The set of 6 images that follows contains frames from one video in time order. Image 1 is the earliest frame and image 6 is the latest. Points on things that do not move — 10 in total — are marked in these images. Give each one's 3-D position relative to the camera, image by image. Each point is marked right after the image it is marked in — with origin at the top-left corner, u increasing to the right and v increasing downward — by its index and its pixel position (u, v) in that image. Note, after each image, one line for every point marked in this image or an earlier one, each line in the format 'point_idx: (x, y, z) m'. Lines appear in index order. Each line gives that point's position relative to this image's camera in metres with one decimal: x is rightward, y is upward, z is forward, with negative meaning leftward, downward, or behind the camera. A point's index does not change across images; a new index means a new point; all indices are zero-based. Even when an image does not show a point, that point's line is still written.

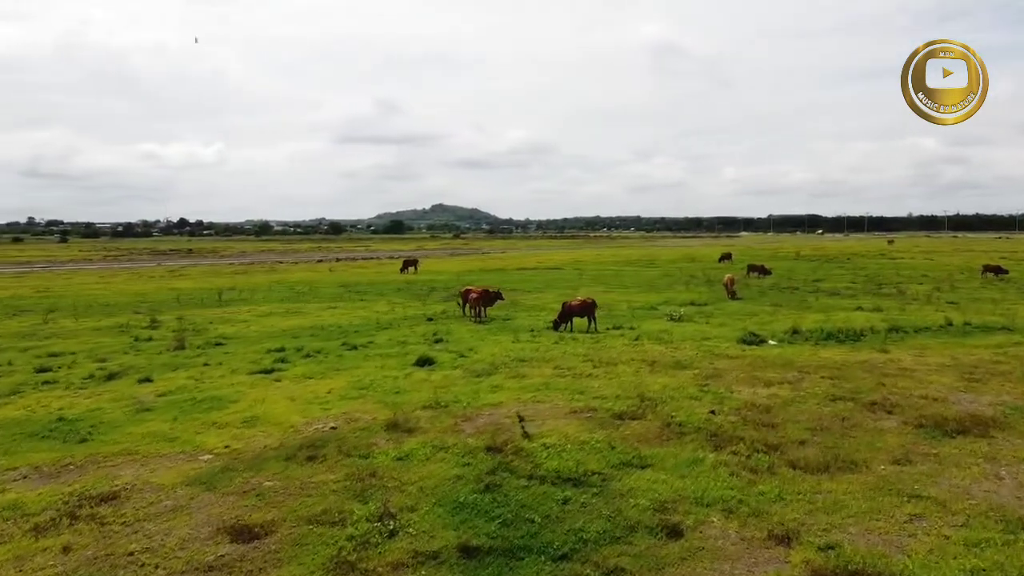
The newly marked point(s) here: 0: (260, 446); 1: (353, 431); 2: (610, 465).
0: (-3.4, -2.1, +10.8) m
1: (-2.3, -2.0, +11.5) m
2: (+1.2, -2.1, +9.6) m
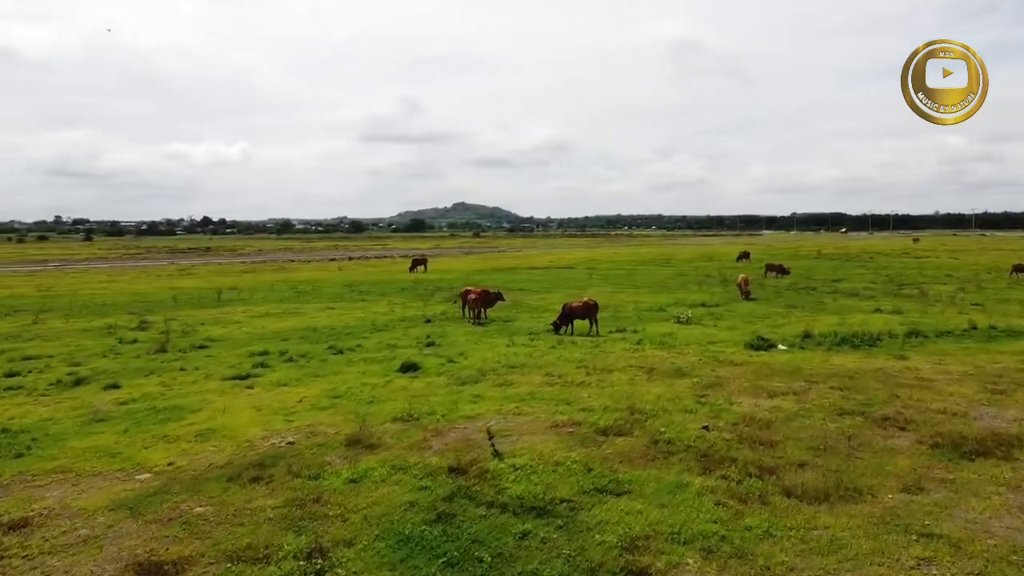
0: (-3.8, -2.2, +9.9) m
1: (-2.6, -2.1, +10.5) m
2: (+0.8, -2.2, +8.6) m
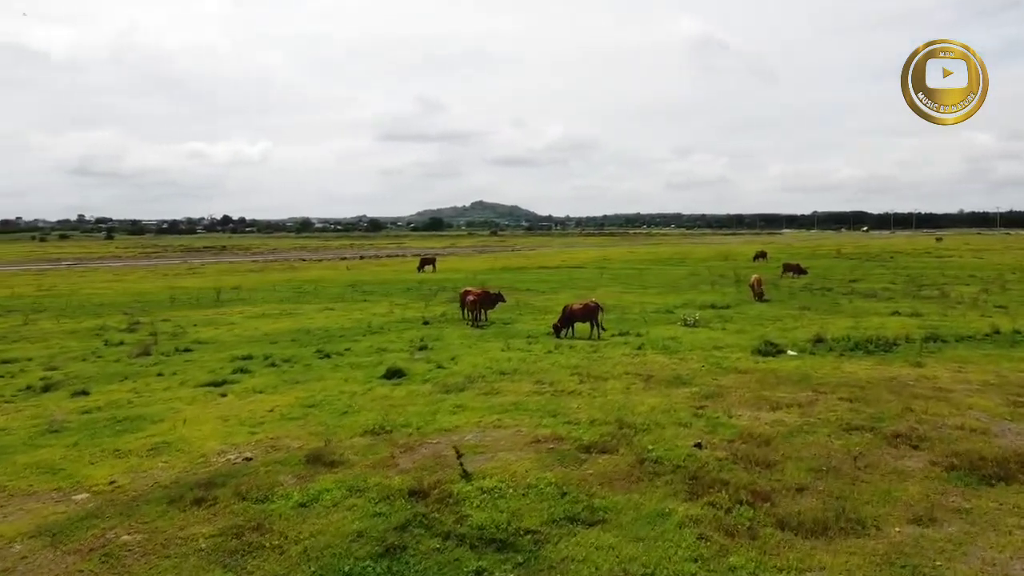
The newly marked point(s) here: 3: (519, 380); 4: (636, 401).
0: (-4.1, -2.2, +9.2) m
1: (-2.9, -2.1, +9.7) m
2: (+0.4, -2.2, +7.7) m
3: (+0.1, -1.7, +15.0) m
4: (+2.0, -1.8, +13.1) m
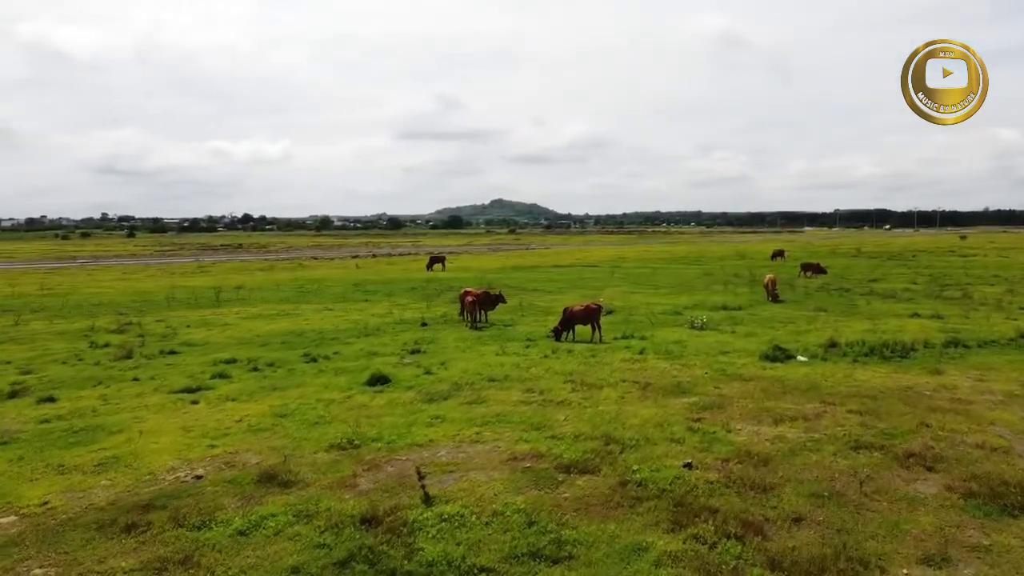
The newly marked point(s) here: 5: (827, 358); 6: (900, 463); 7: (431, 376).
0: (-4.4, -2.2, +8.4) m
1: (-3.3, -2.2, +9.0) m
2: (0.0, -2.3, +6.9) m
3: (-0.1, -1.8, +14.2) m
4: (+1.8, -1.9, +12.3) m
5: (+6.7, -1.5, +17.1) m
6: (+4.5, -2.0, +9.3) m
7: (-1.5, -1.7, +15.4) m
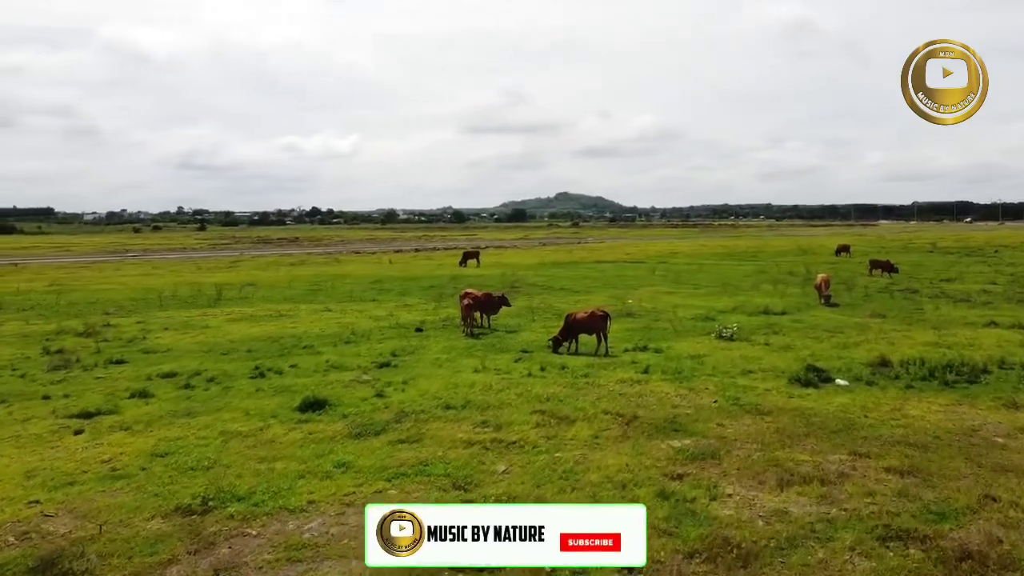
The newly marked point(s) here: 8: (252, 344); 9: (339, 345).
0: (-5.5, -2.4, +6.1) m
1: (-4.3, -2.3, +6.6) m
2: (-1.2, -2.4, +4.3) m
3: (-0.7, -1.9, +11.5) m
4: (+1.0, -2.0, +9.5) m
5: (+6.2, -1.6, +13.9) m
6: (+3.4, -2.2, +6.3) m
7: (-2.1, -1.8, +12.8) m
8: (-6.2, -1.3, +19.3) m
9: (-4.0, -1.3, +18.9) m
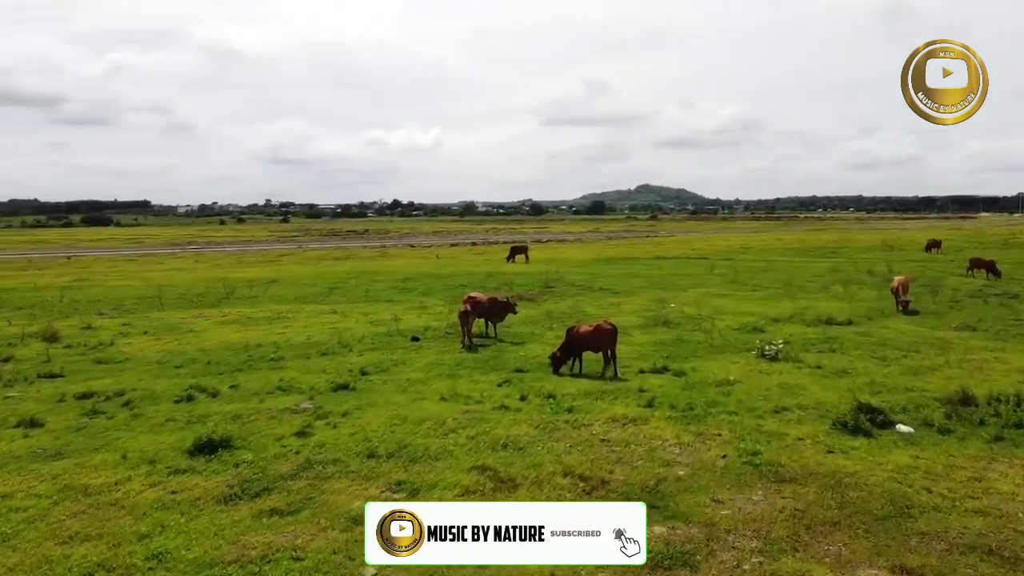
0: (-6.8, -2.6, +3.9) m
1: (-5.6, -2.5, +4.3) m
2: (-2.7, -2.7, +1.6) m
3: (-1.5, -2.0, +8.8) m
4: (0.0, -2.2, +6.6) m
5: (+5.7, -1.8, +10.5) m
6: (+2.1, -2.4, +3.2) m
7: (-2.7, -1.9, +10.2) m
8: (-6.1, -1.4, +17.1) m
9: (-4.0, -1.4, +16.4) m
